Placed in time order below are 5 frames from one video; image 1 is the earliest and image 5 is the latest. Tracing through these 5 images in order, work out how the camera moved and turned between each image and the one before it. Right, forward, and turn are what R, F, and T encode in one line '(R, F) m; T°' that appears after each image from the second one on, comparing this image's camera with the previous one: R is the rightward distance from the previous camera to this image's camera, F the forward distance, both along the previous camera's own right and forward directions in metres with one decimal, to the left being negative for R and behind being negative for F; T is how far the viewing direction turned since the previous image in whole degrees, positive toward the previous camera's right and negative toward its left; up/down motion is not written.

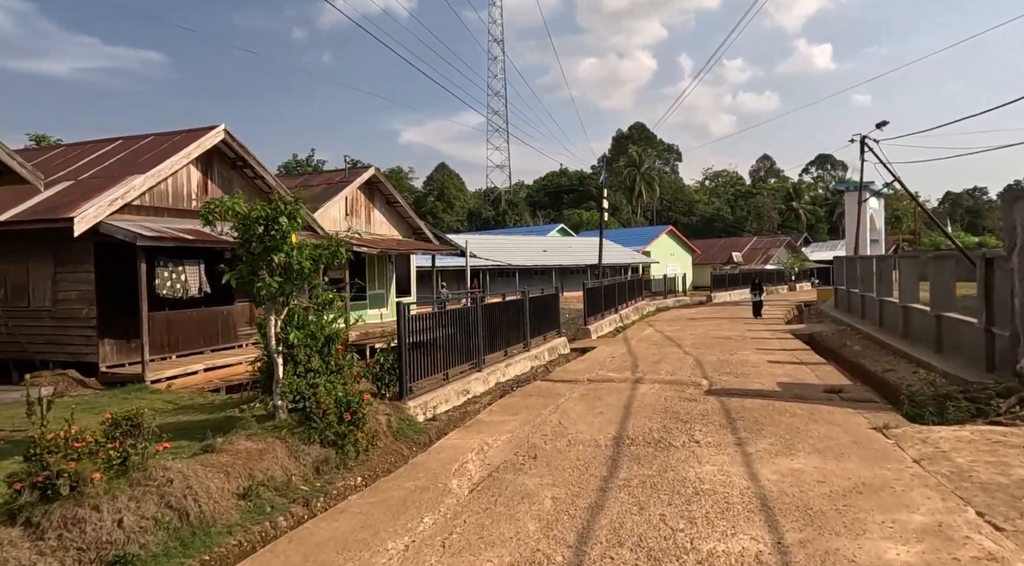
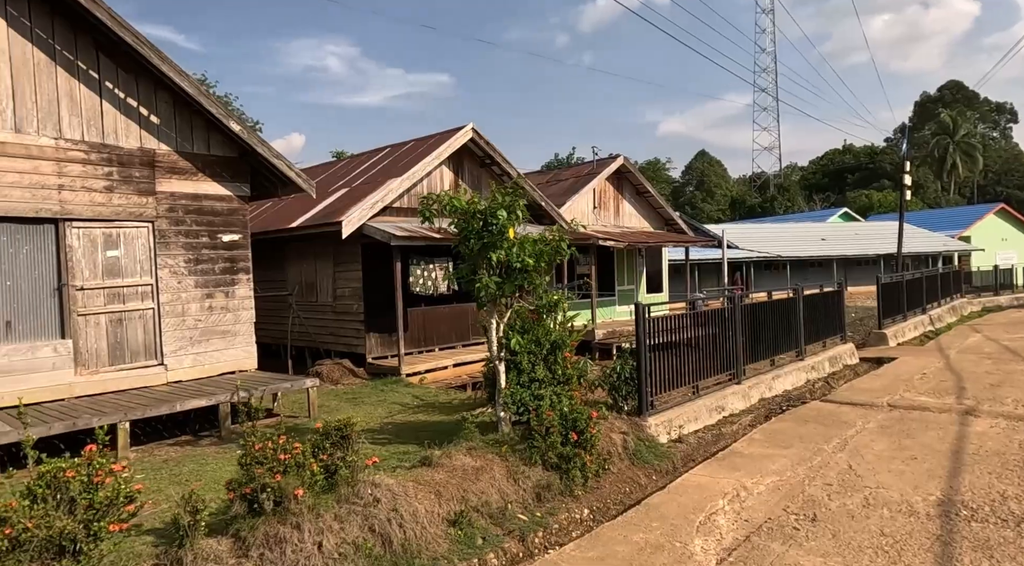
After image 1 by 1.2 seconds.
(0.0, +0.9) m; -21°
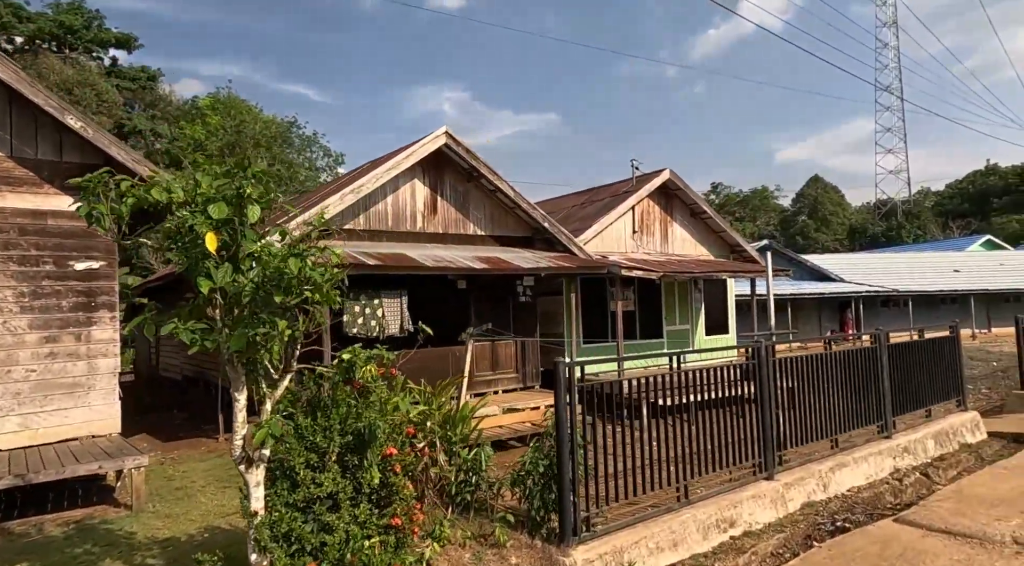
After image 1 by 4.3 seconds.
(+1.6, +2.4) m; -9°
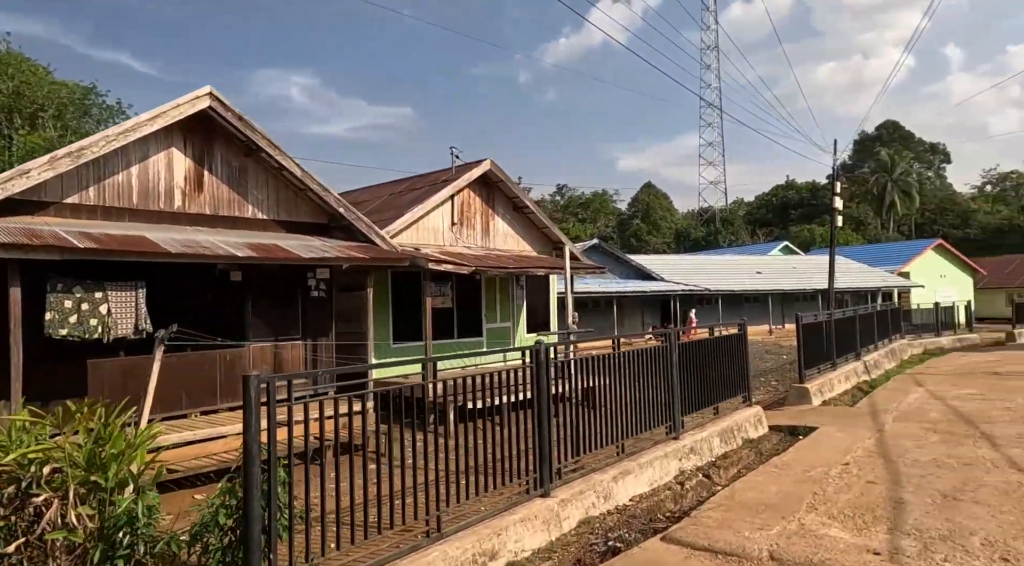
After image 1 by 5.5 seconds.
(+0.7, +0.8) m; +13°
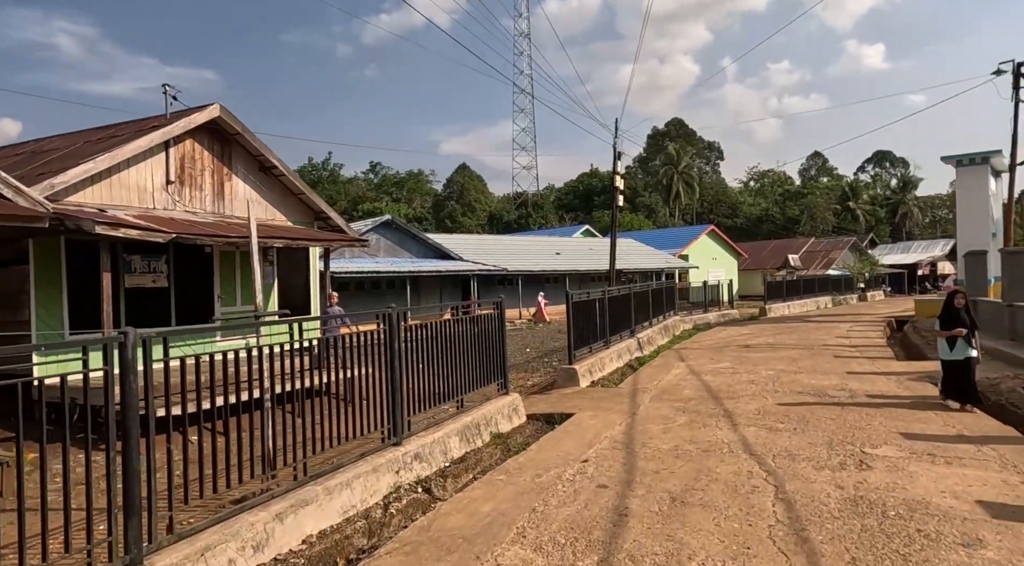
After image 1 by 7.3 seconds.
(+1.3, +1.5) m; +16°
